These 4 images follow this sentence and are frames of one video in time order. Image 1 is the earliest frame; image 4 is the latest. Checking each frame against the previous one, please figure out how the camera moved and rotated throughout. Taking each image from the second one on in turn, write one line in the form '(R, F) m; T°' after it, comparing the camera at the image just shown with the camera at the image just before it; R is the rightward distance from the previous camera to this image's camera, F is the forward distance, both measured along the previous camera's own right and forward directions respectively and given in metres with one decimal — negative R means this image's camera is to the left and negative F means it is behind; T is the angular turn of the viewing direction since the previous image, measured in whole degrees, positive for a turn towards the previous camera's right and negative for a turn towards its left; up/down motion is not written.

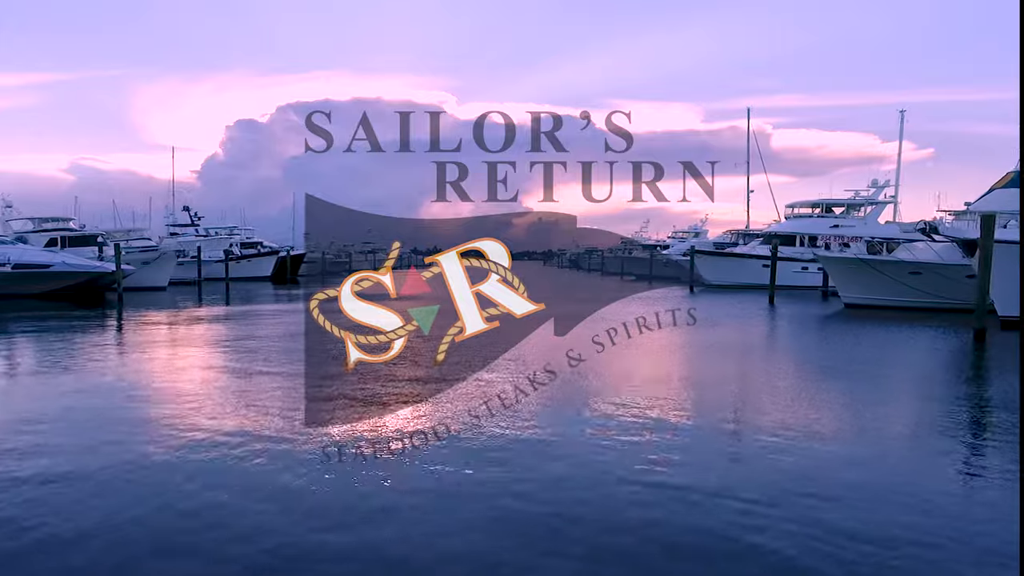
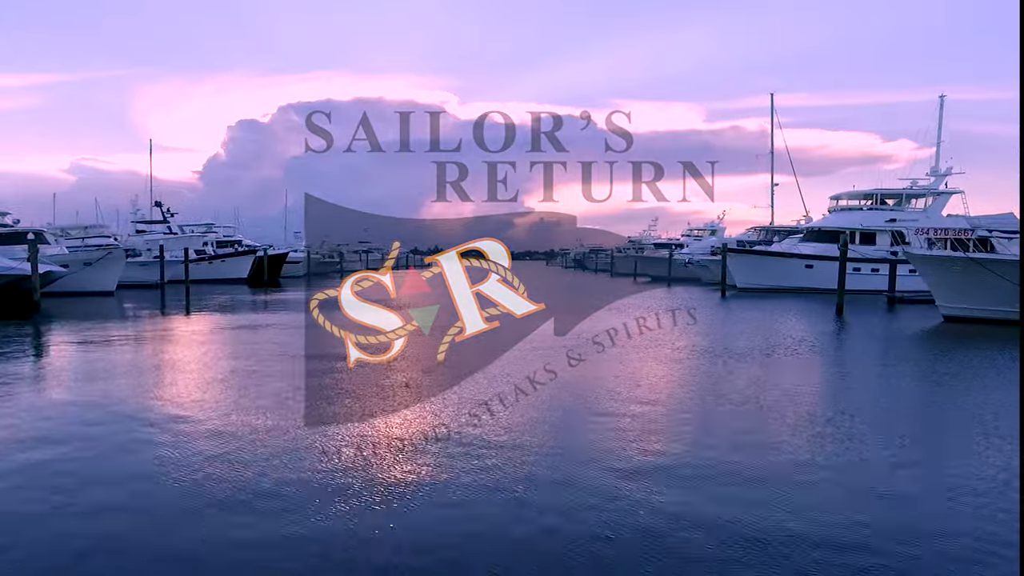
(0.0, +1.3) m; 0°
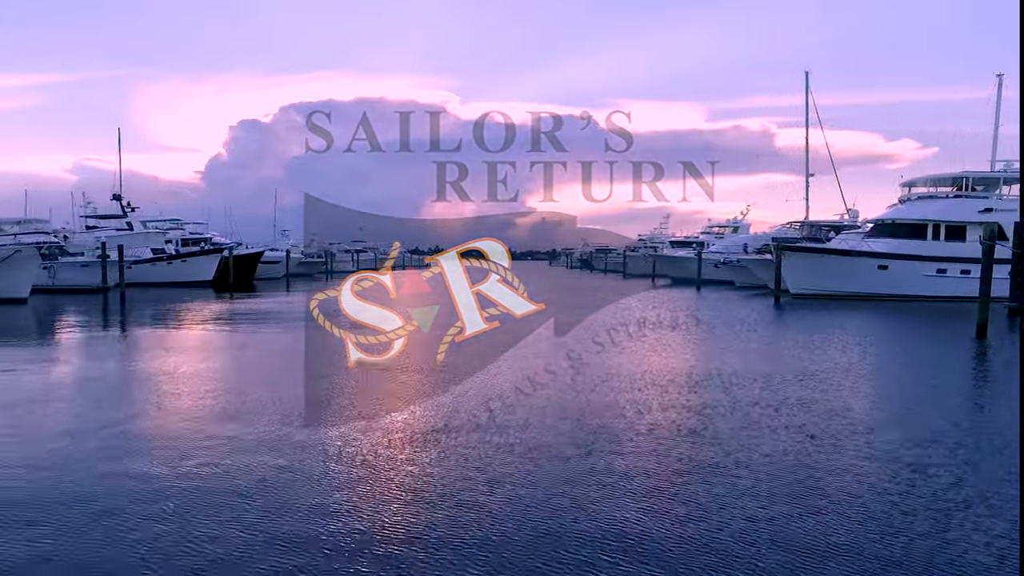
(-0.1, +1.5) m; 0°
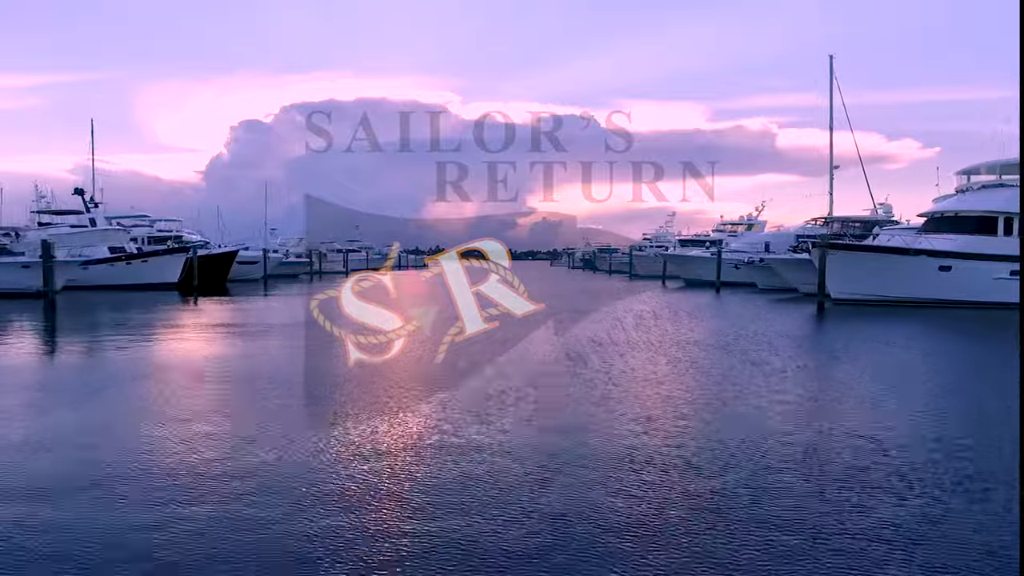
(0.0, +1.0) m; 0°
